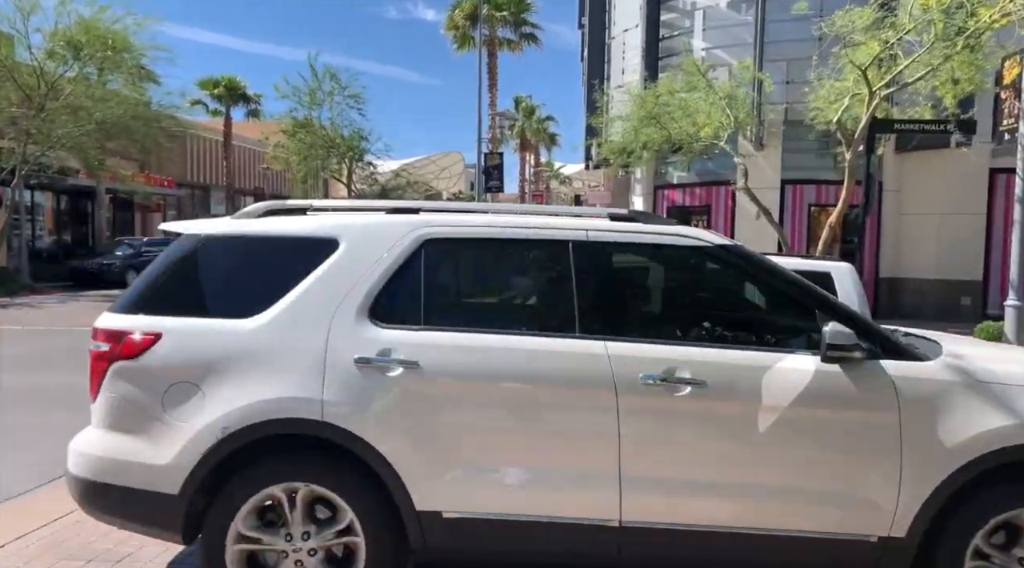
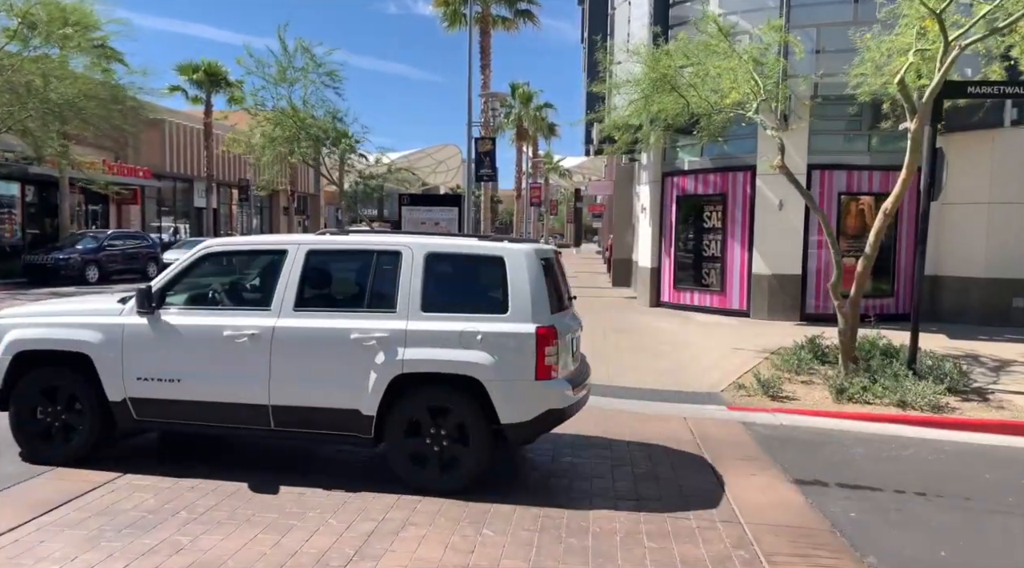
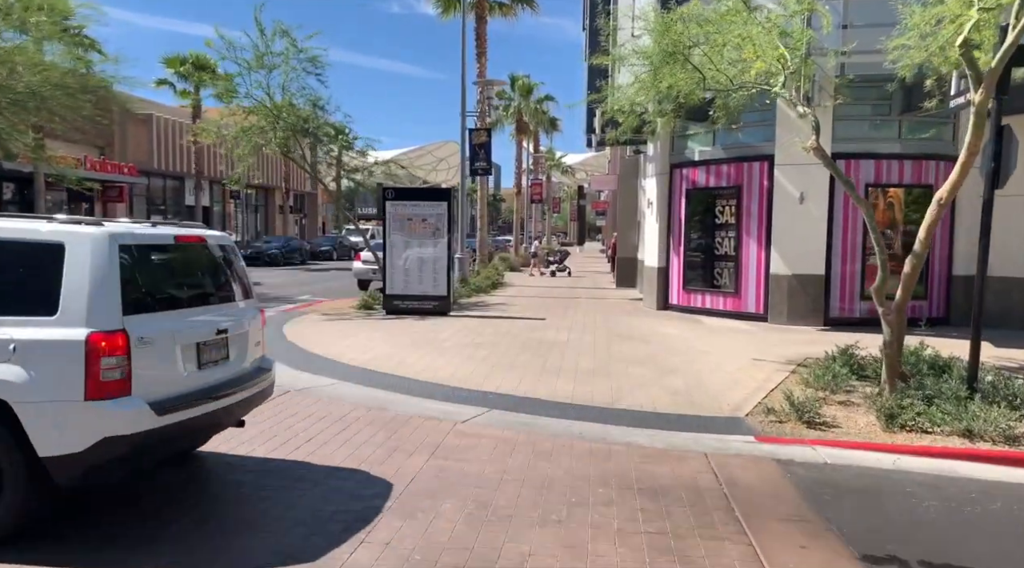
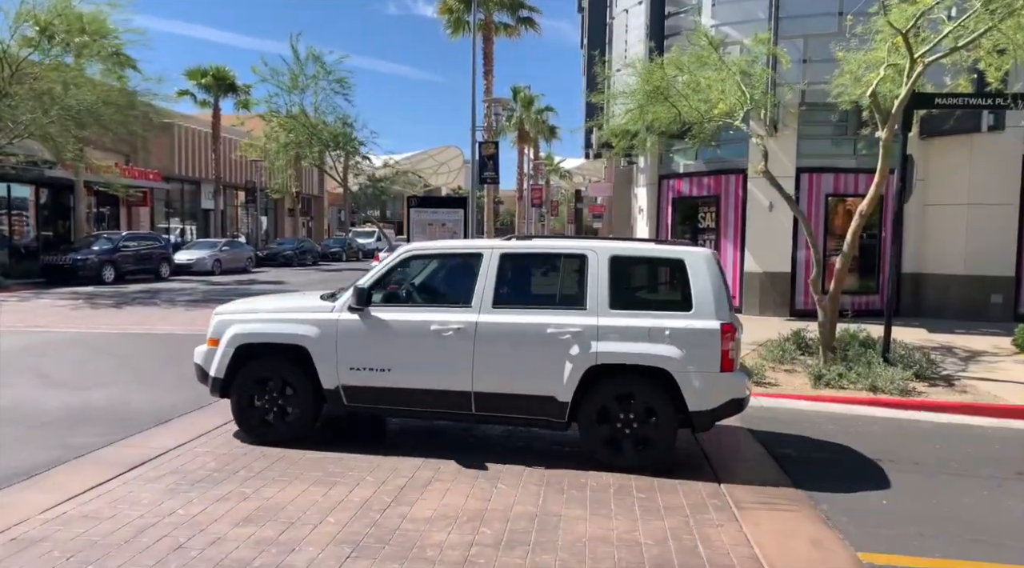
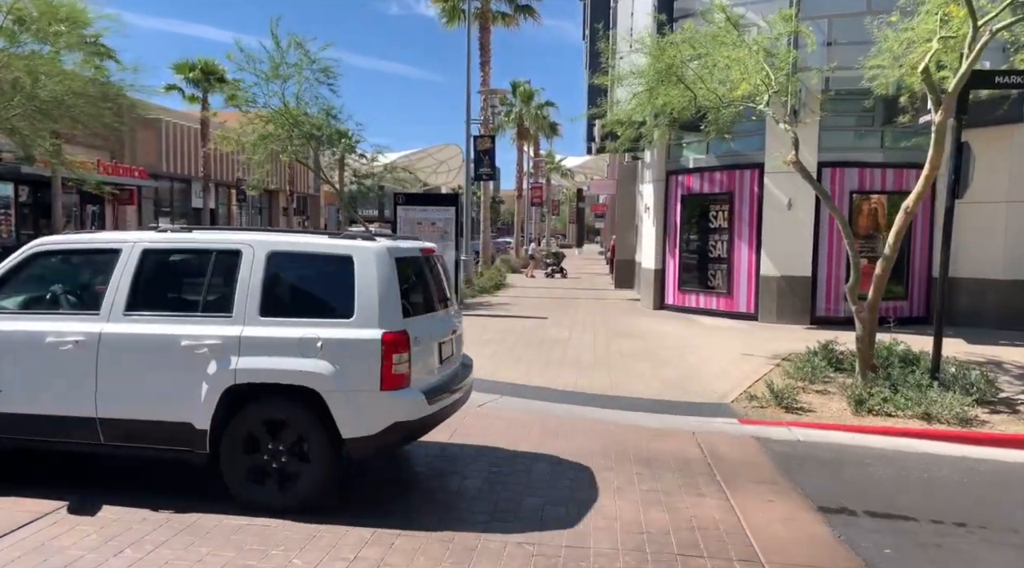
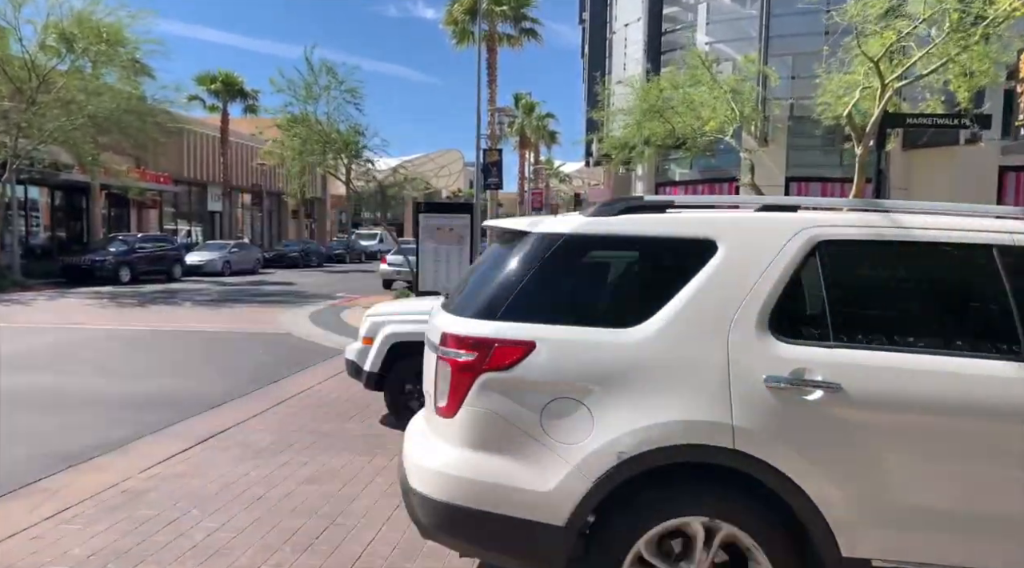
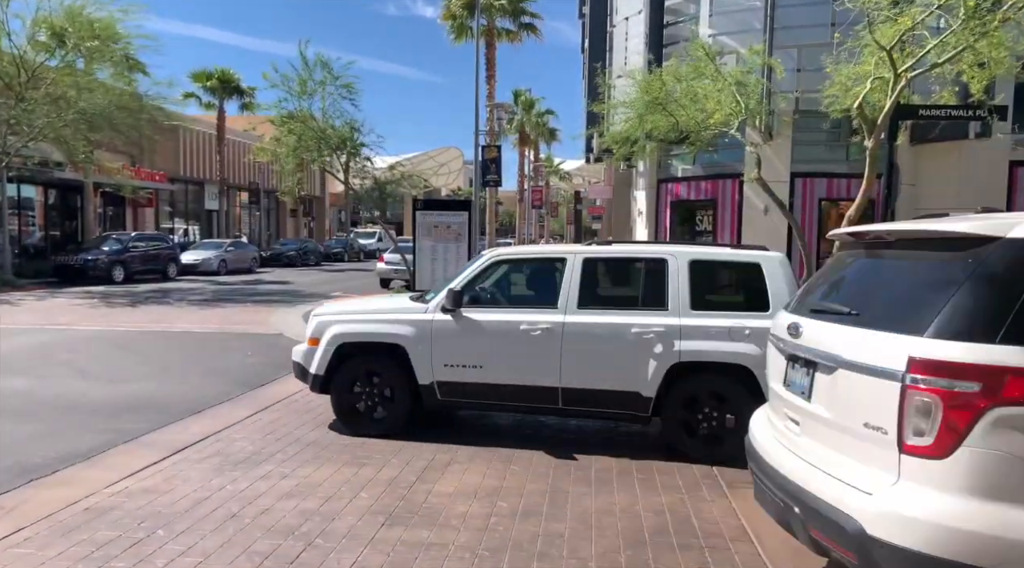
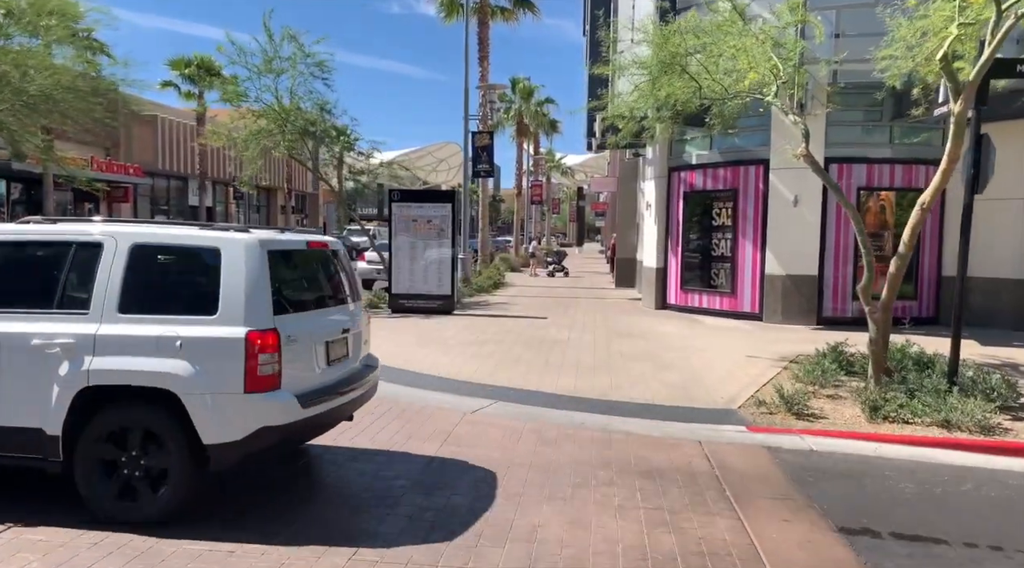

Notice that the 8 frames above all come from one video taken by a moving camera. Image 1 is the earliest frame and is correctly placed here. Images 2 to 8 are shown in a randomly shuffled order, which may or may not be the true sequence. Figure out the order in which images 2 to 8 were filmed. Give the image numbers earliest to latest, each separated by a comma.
6, 7, 4, 2, 5, 8, 3
